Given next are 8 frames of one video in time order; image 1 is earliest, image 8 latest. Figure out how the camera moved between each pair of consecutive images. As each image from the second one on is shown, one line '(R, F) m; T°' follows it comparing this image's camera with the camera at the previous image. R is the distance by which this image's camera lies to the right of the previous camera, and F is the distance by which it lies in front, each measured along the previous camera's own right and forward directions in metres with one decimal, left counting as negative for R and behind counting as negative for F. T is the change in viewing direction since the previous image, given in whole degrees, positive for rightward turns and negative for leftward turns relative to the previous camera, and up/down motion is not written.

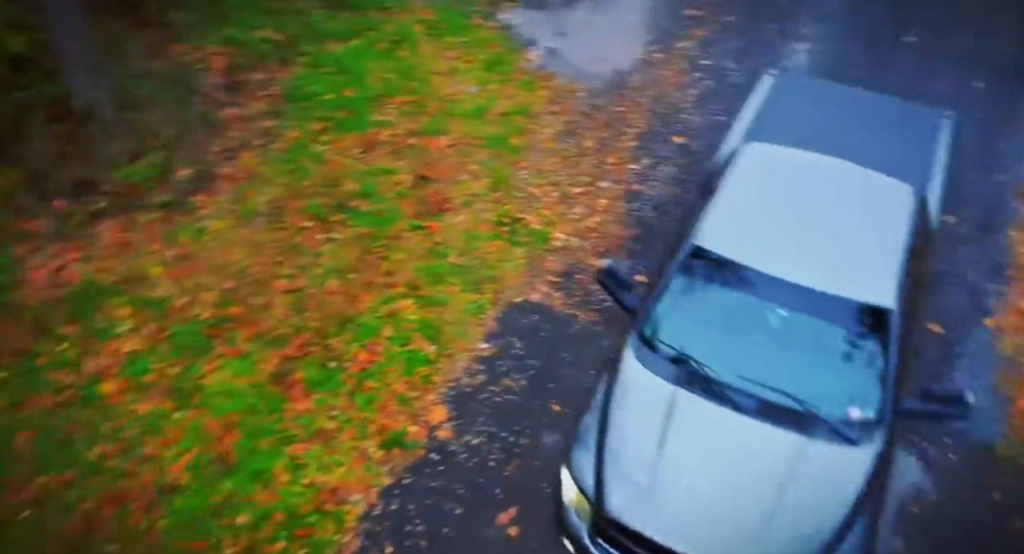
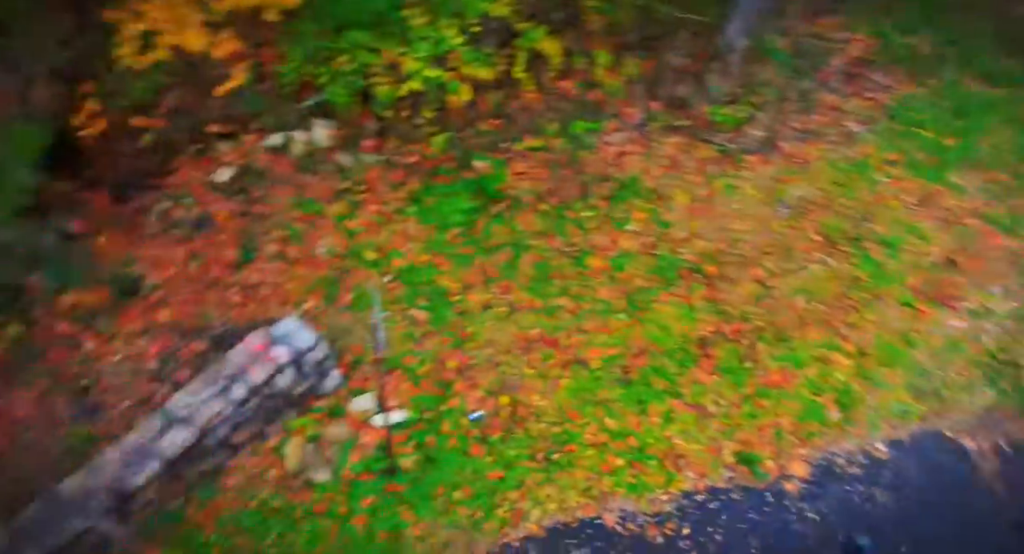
(-1.3, 0.0) m; -5°
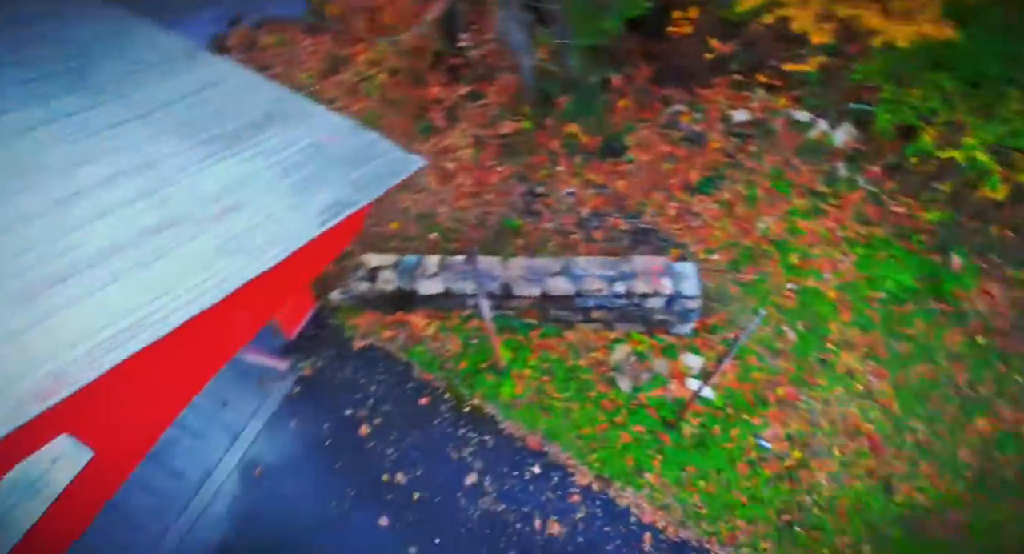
(0.0, -0.7) m; -24°
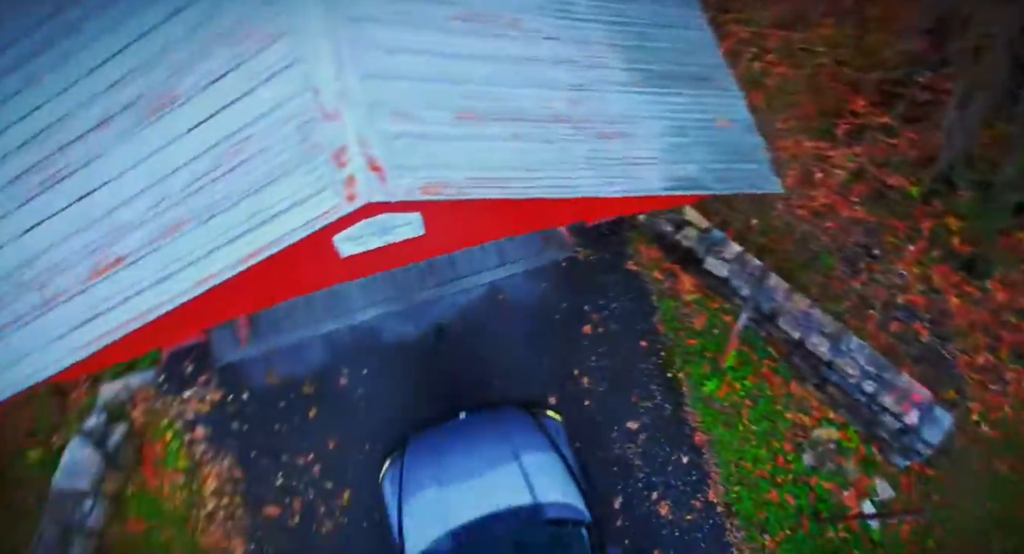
(0.0, -0.6) m; -17°
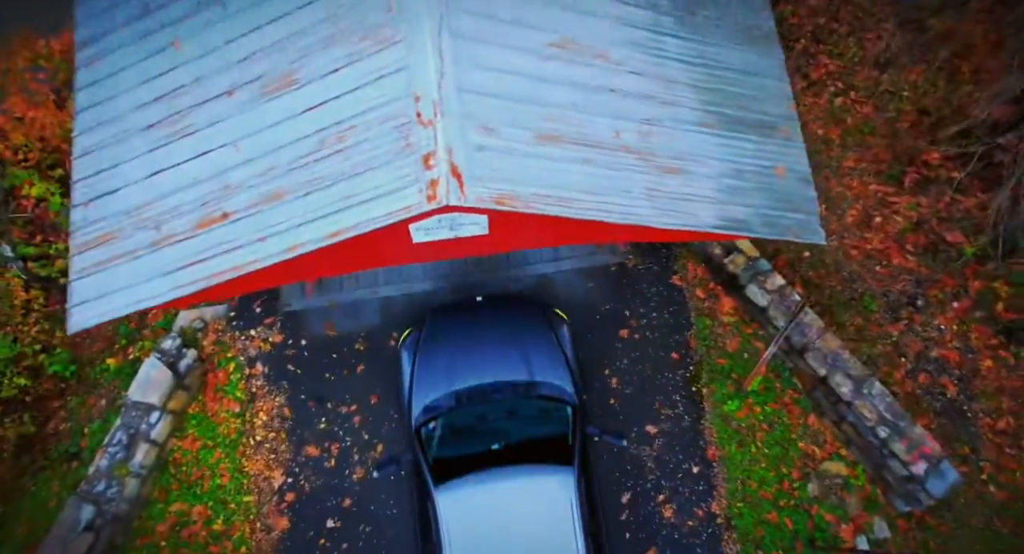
(0.0, -0.4) m; -4°
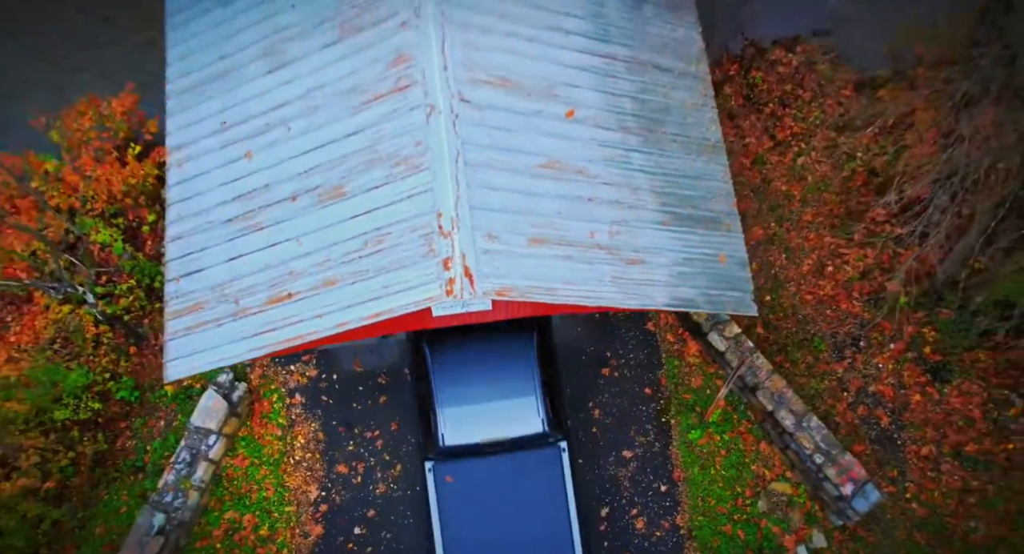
(0.0, -1.3) m; 0°
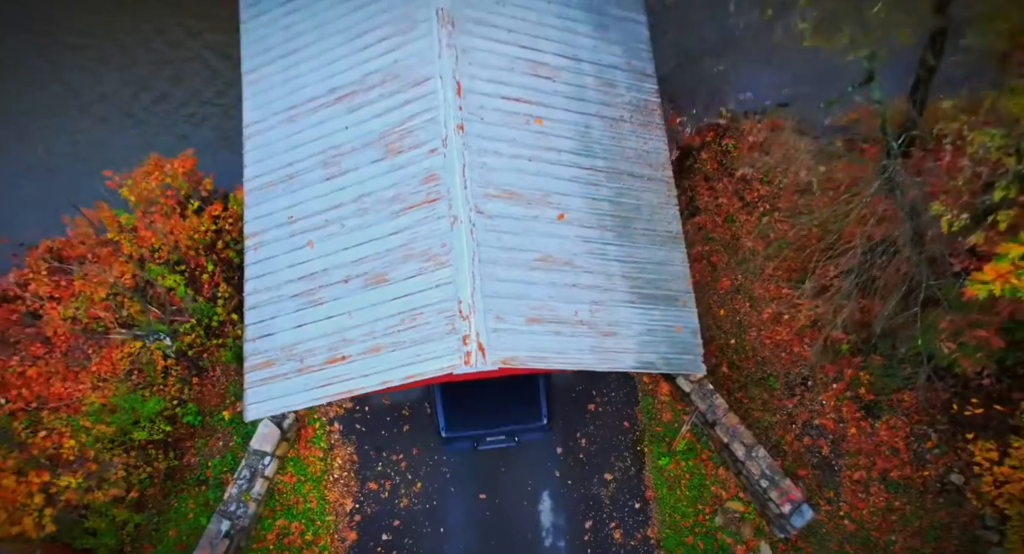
(0.0, -1.7) m; 0°
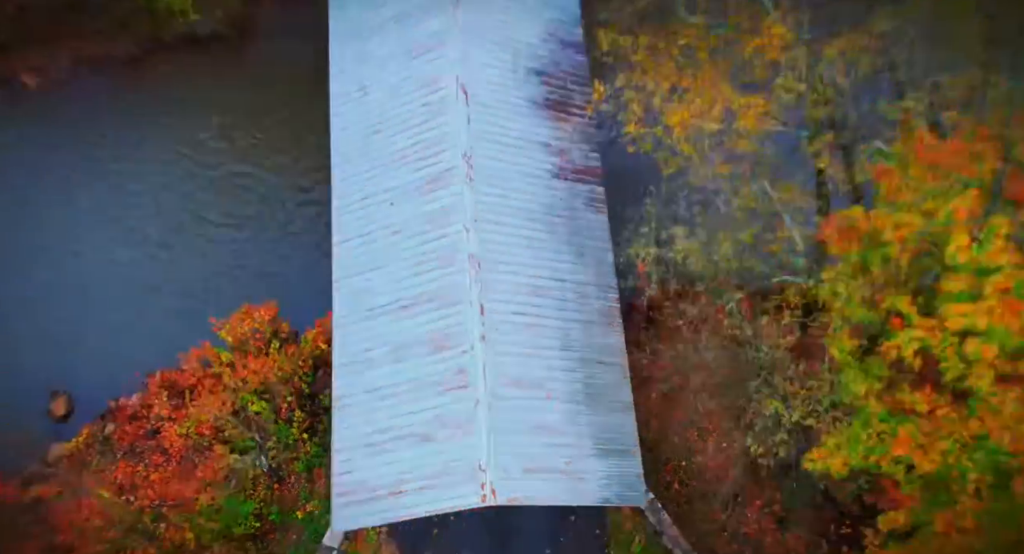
(+0.1, -3.7) m; -1°
